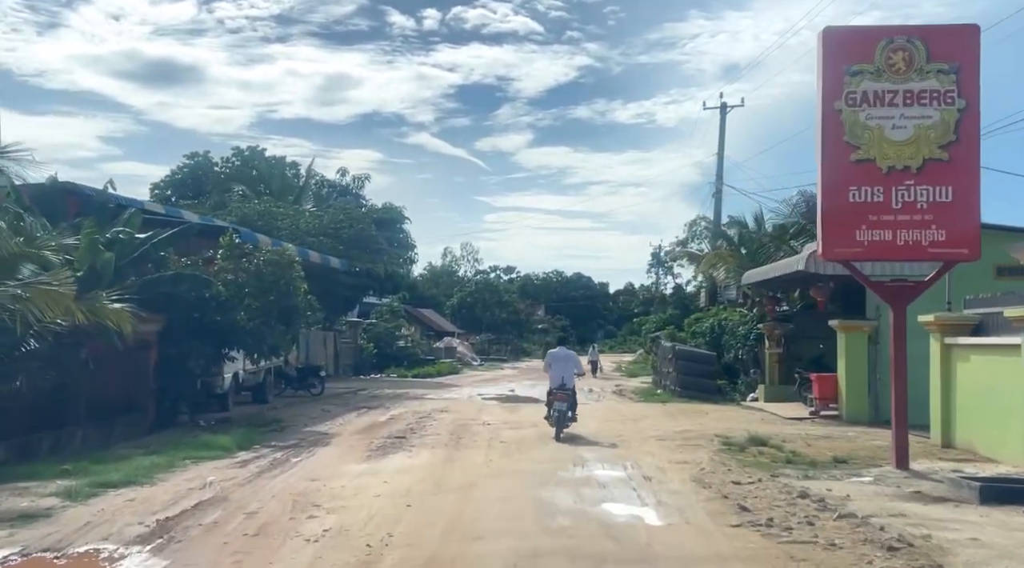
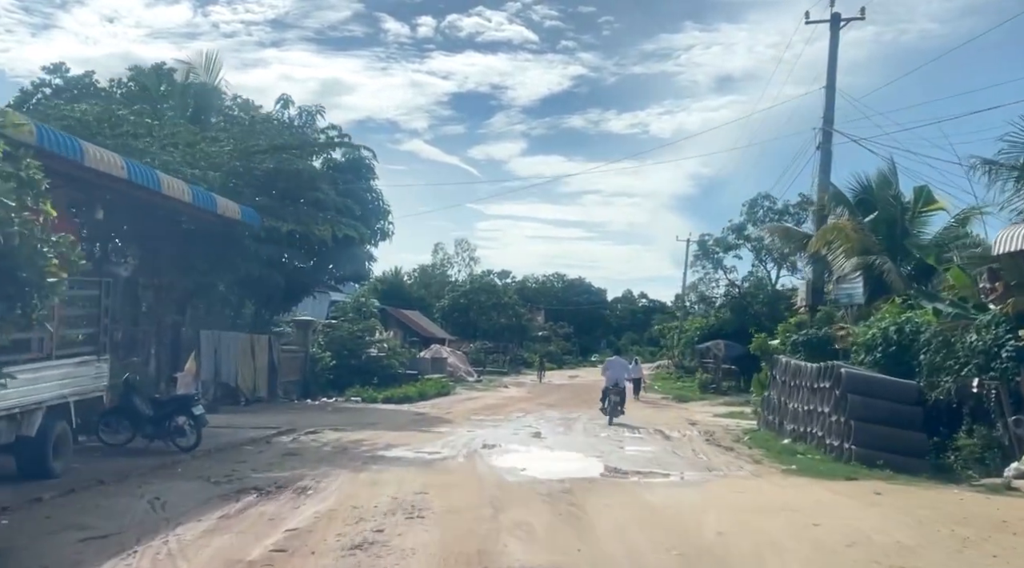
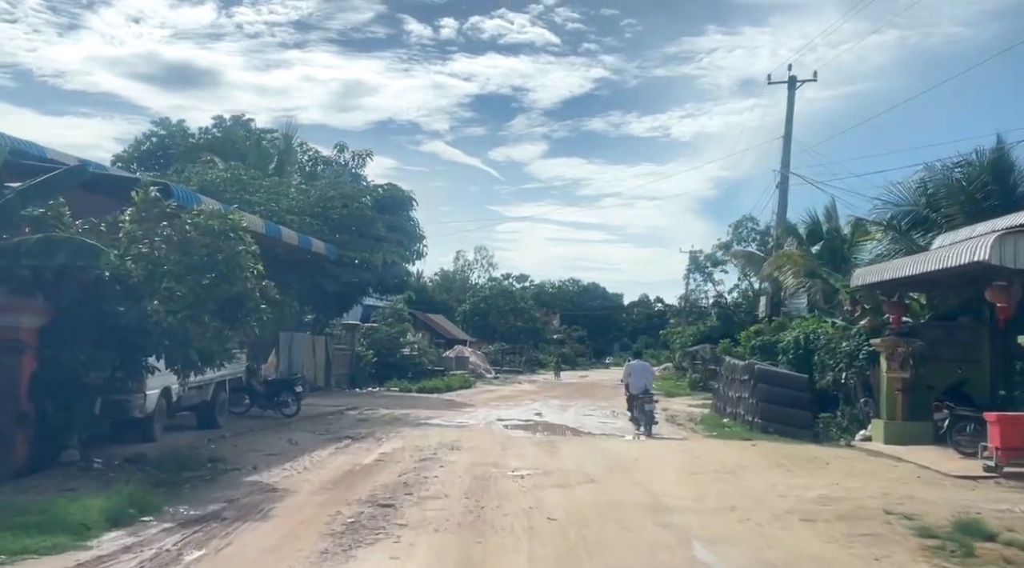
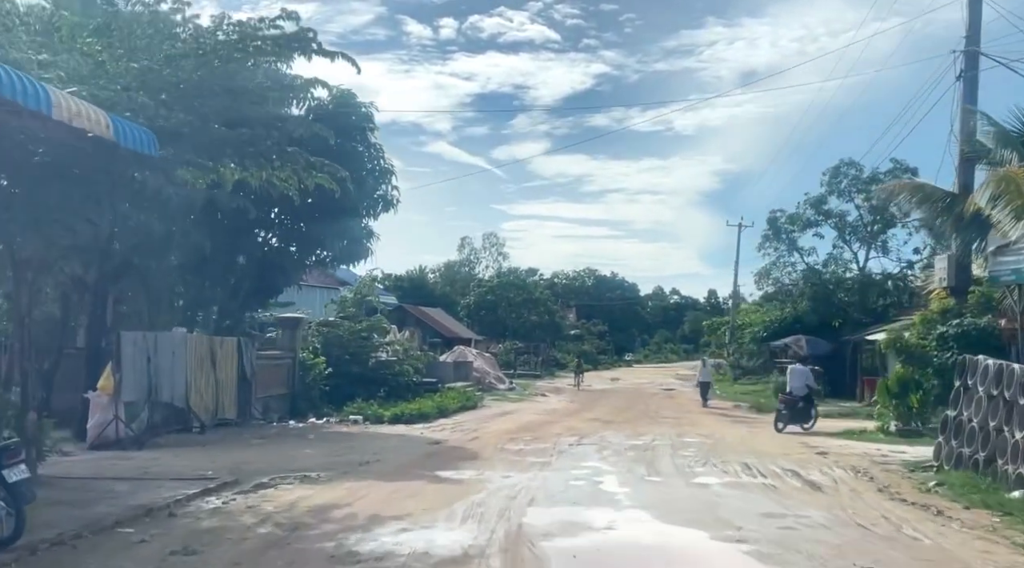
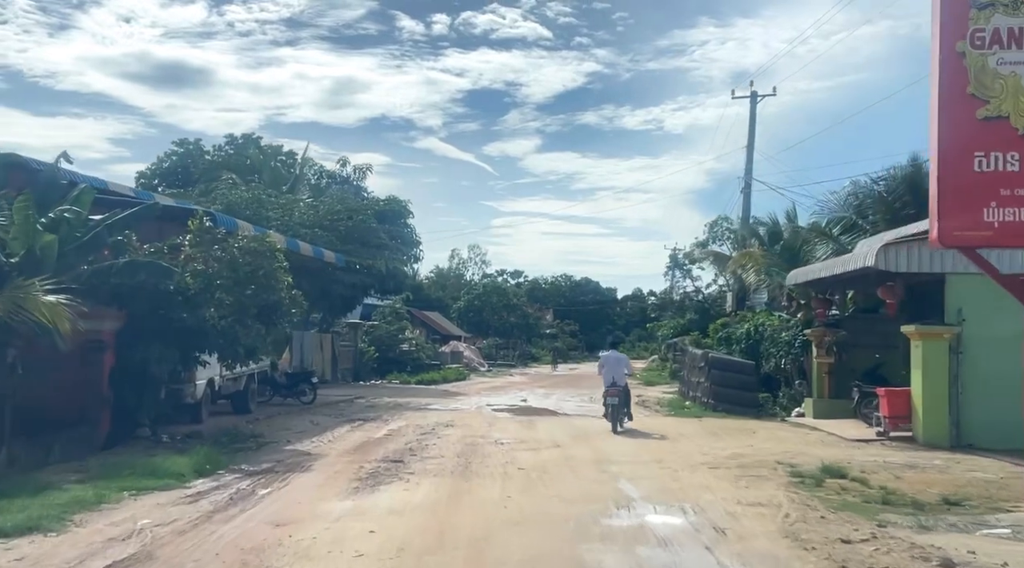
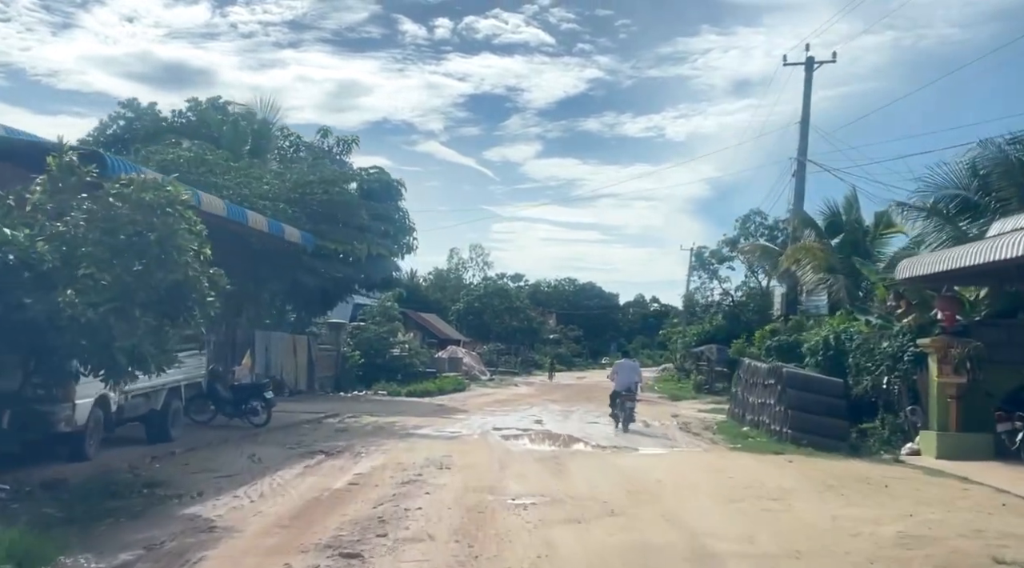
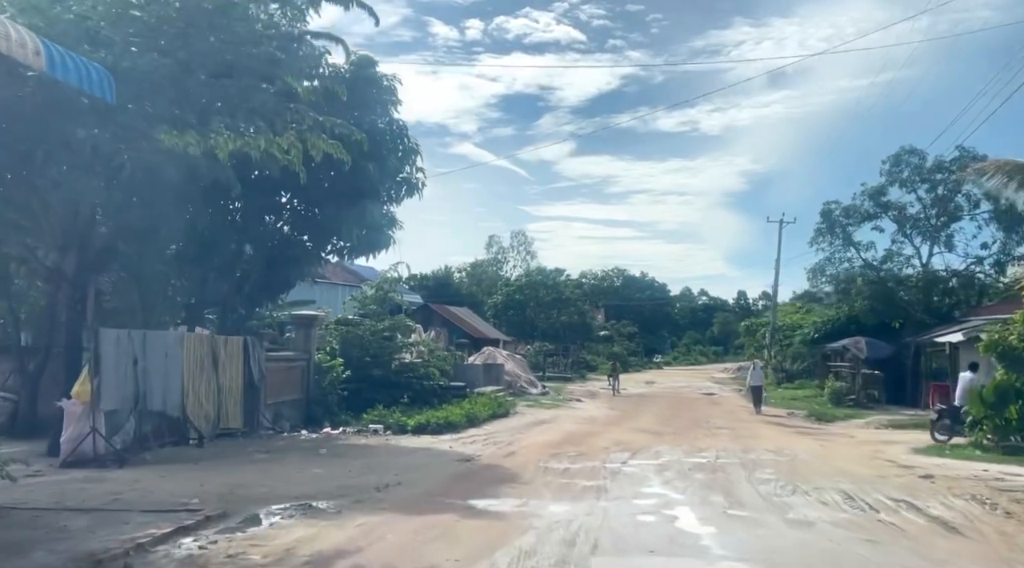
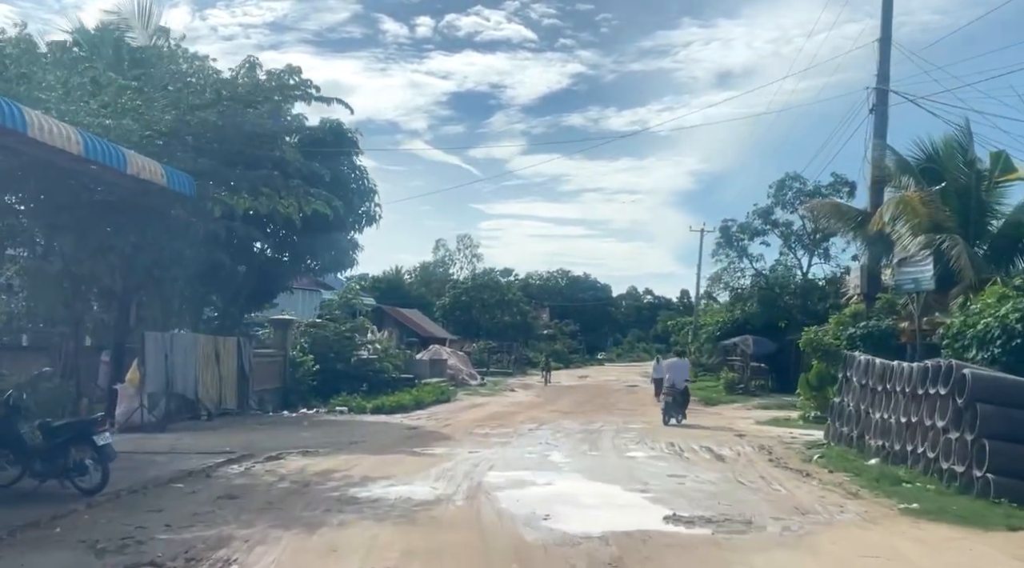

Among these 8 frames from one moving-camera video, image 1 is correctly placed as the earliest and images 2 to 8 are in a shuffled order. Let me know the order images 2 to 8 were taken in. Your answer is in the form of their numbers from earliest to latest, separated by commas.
5, 3, 6, 2, 8, 4, 7
